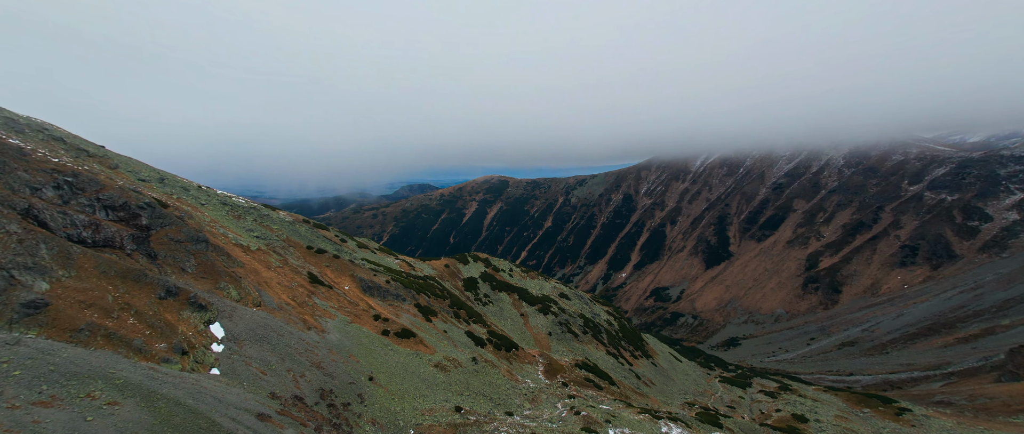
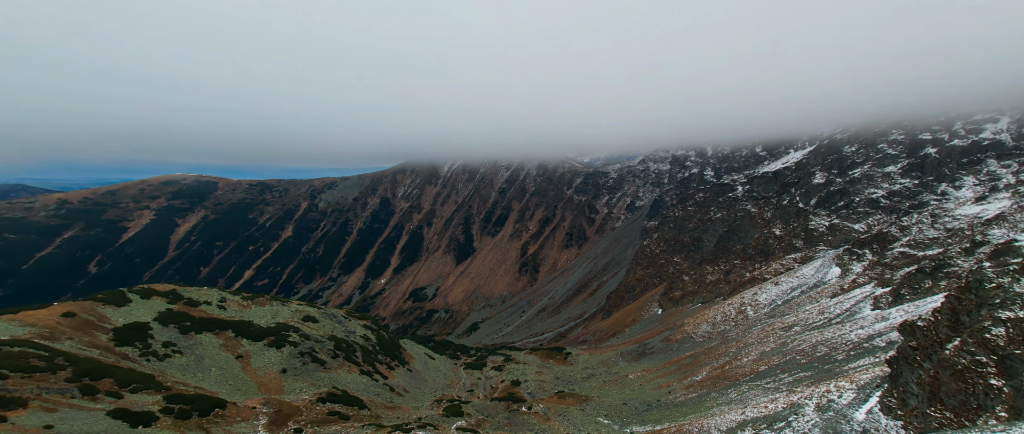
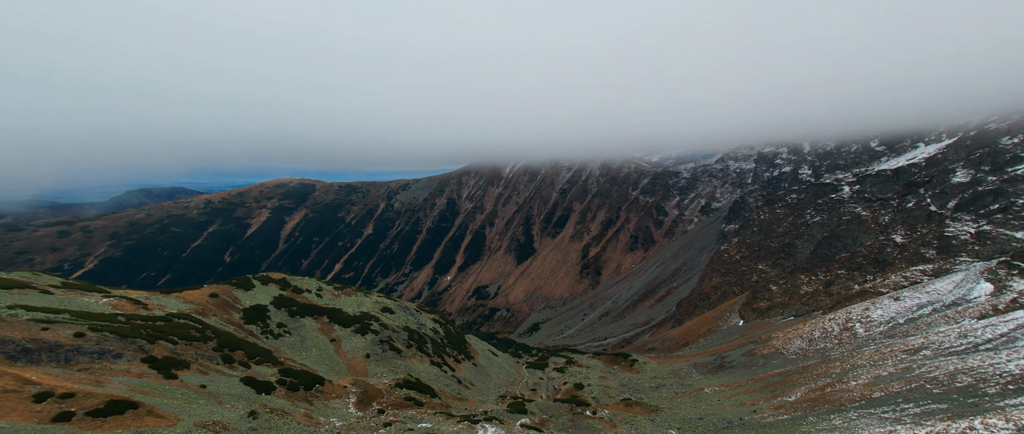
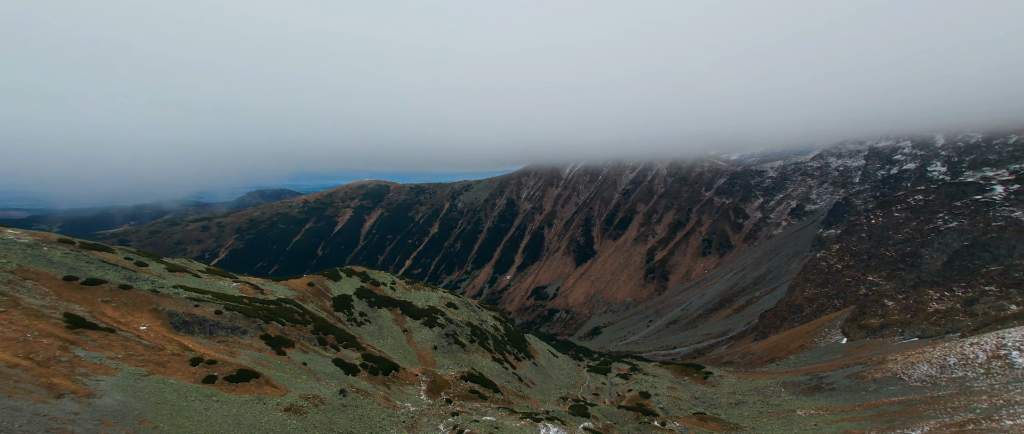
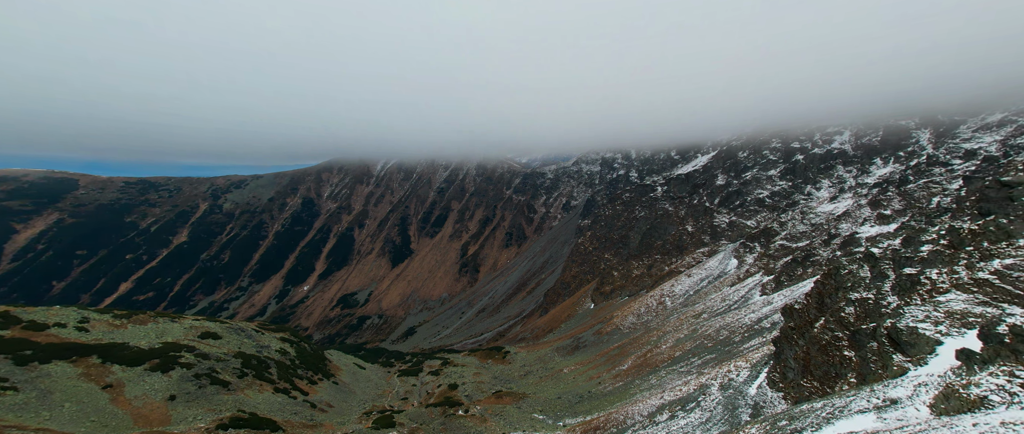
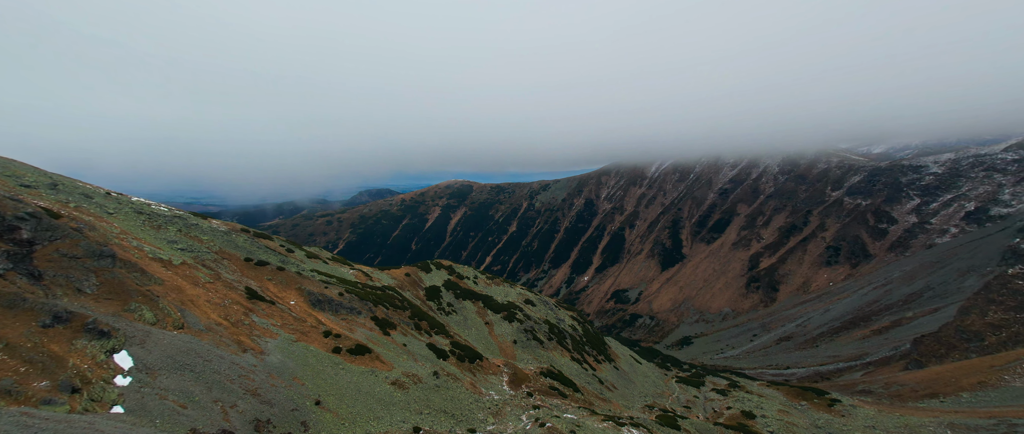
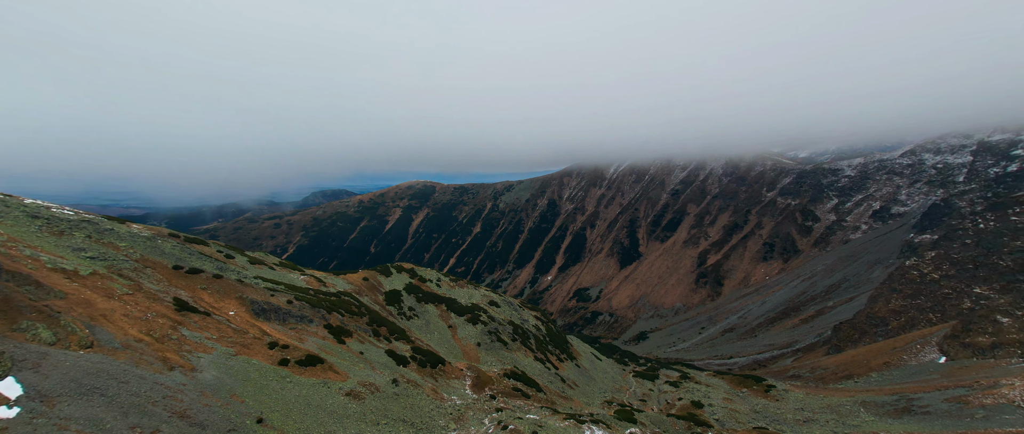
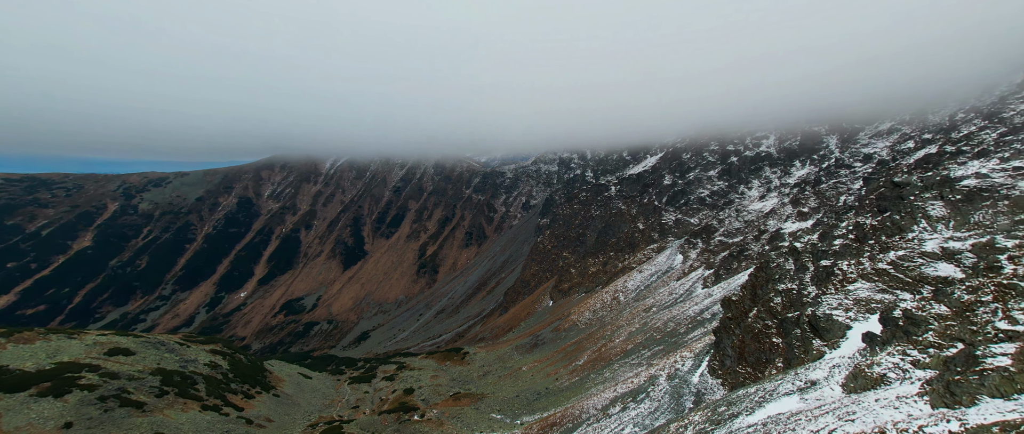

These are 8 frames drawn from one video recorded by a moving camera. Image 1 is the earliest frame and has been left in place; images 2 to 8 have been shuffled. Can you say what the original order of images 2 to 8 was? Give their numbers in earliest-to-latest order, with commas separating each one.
6, 7, 4, 3, 2, 5, 8
